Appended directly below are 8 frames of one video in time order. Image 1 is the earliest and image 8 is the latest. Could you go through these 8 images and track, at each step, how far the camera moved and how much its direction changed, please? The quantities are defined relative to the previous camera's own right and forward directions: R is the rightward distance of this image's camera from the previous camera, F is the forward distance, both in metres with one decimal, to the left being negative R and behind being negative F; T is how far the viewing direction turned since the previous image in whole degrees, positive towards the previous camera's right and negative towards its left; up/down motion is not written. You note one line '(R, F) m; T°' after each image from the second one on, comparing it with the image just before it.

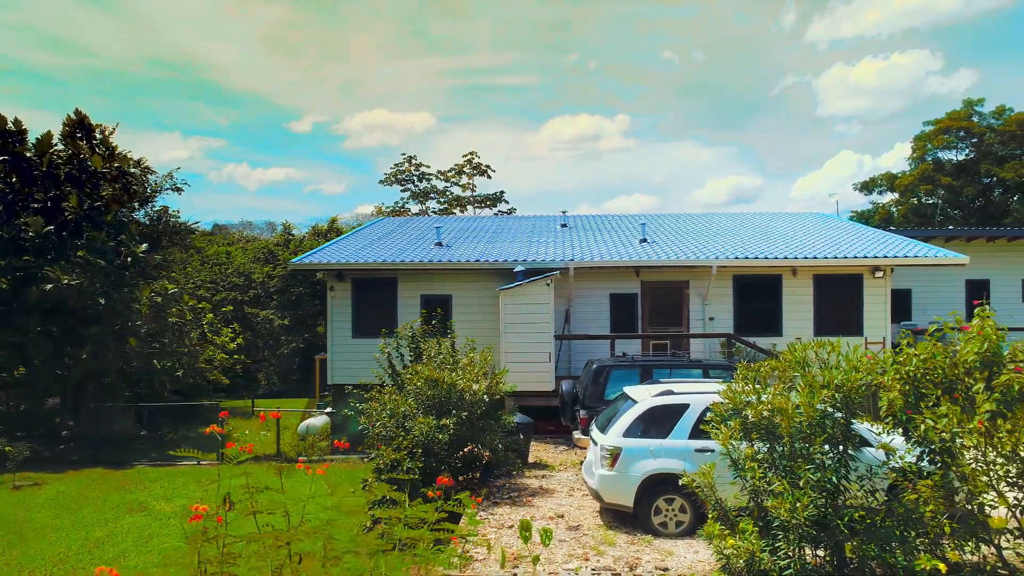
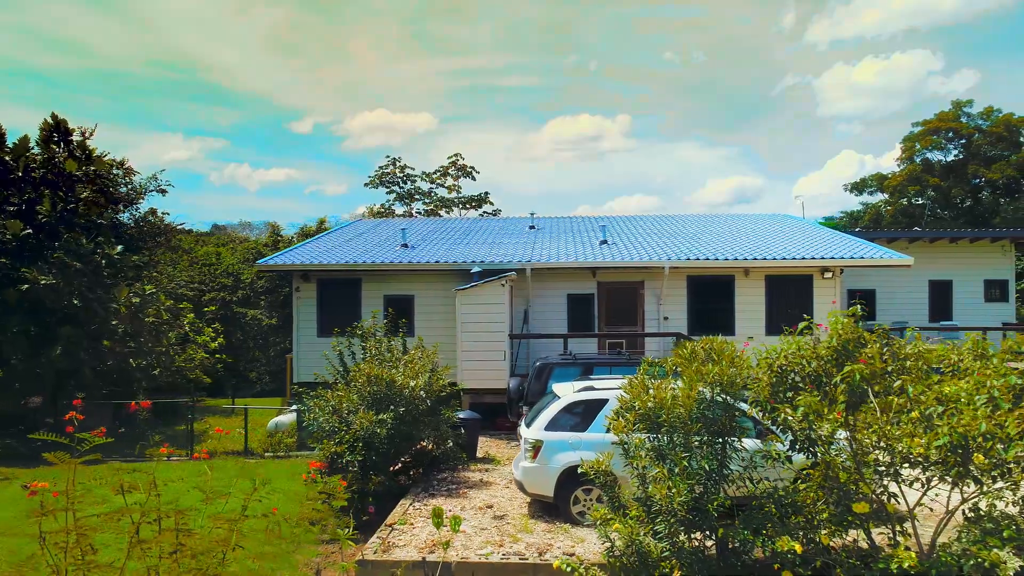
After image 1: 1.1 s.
(+0.9, -0.3) m; 0°
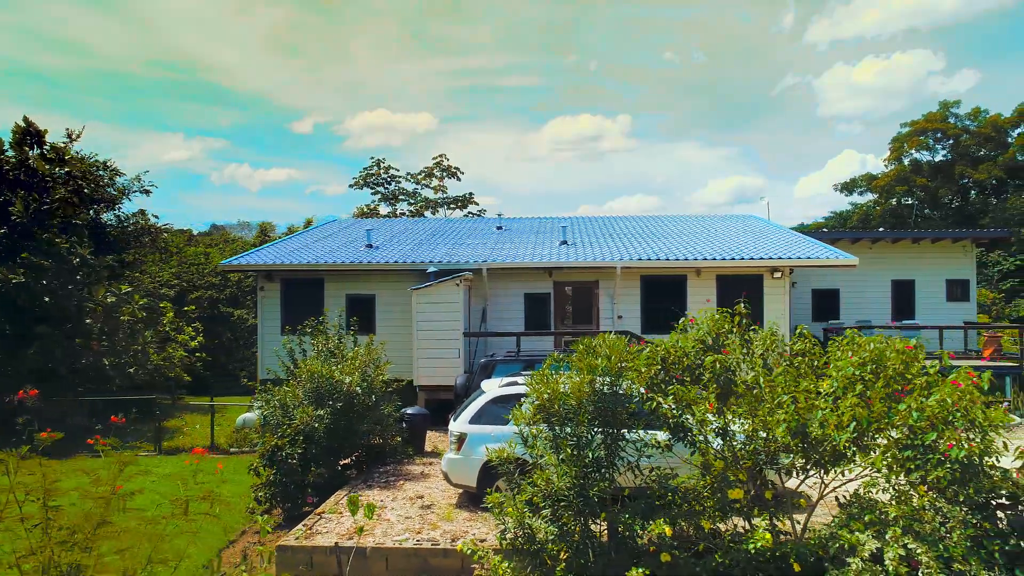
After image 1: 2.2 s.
(+0.9, -0.3) m; 0°
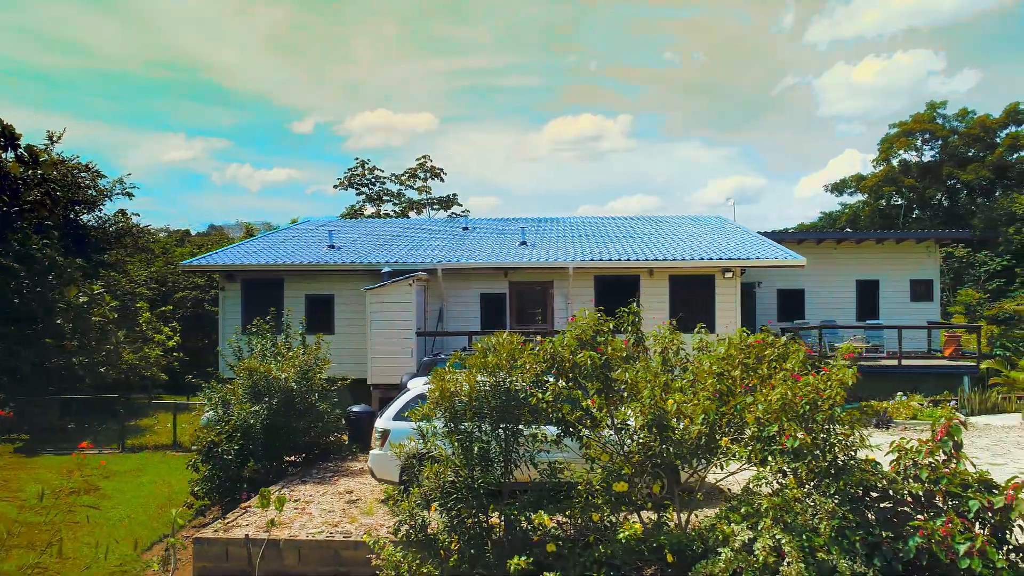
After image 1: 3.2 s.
(+1.0, -0.2) m; 0°
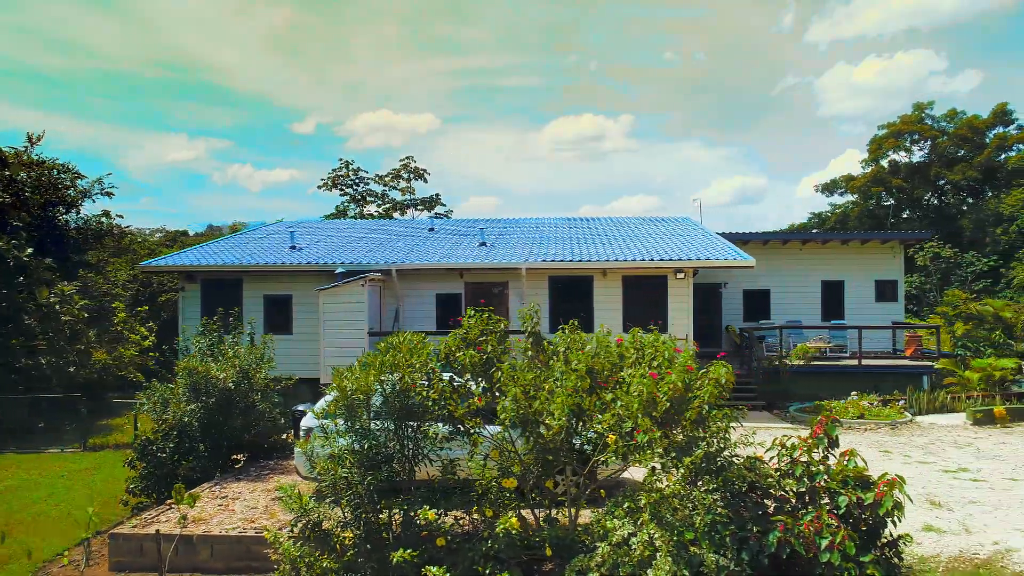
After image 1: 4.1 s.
(+1.0, -0.1) m; 0°
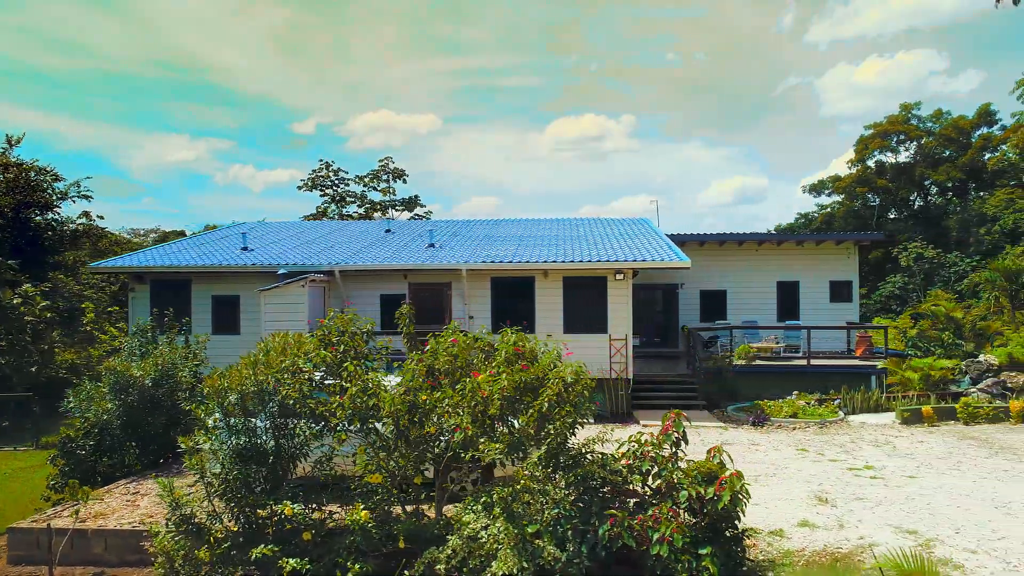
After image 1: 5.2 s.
(+1.3, -0.2) m; 0°
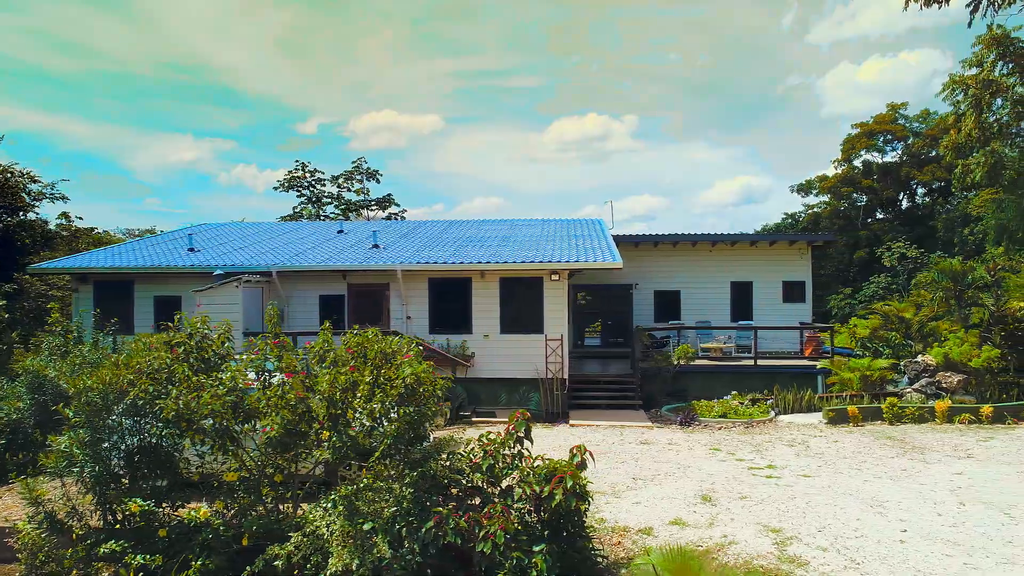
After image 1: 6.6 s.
(+1.4, -0.1) m; 0°
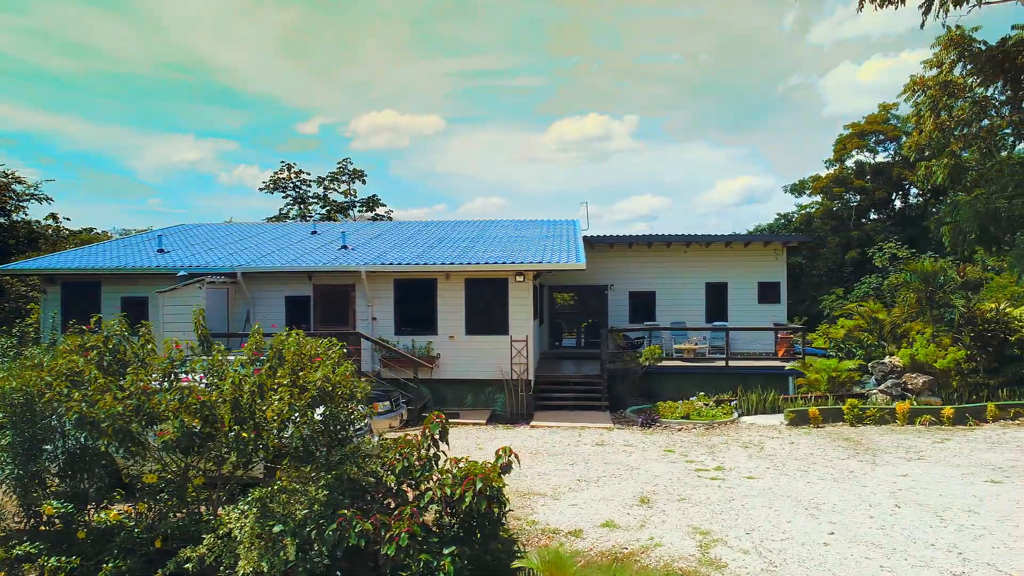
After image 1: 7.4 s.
(+0.8, 0.0) m; 0°
